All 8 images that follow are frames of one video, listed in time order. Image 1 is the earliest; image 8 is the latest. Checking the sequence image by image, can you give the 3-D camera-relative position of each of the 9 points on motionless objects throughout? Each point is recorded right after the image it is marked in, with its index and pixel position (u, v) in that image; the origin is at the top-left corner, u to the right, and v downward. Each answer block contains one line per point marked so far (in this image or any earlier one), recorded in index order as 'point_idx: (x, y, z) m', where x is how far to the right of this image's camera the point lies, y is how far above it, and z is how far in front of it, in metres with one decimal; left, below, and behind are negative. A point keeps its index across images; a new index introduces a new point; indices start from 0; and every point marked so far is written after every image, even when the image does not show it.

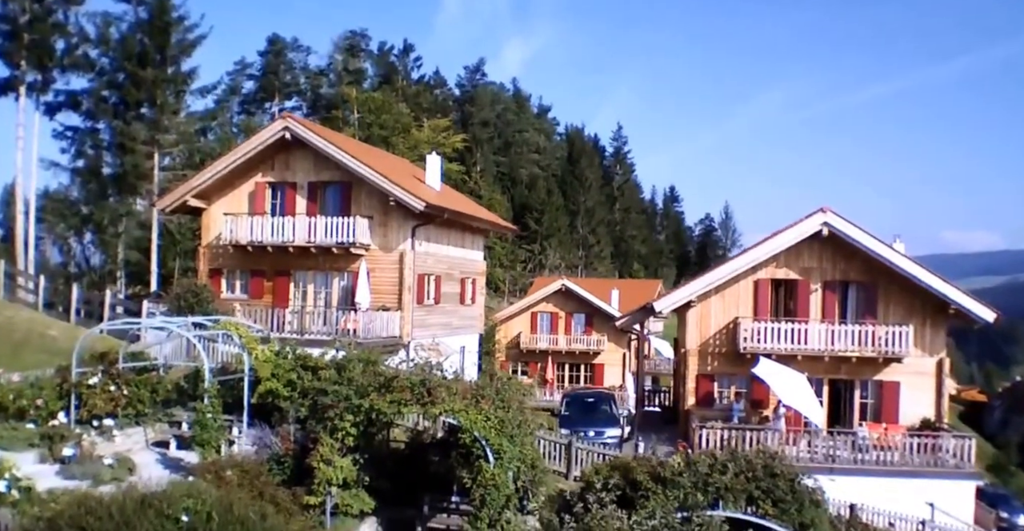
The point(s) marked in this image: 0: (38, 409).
0: (-9.1, -2.7, +17.0) m
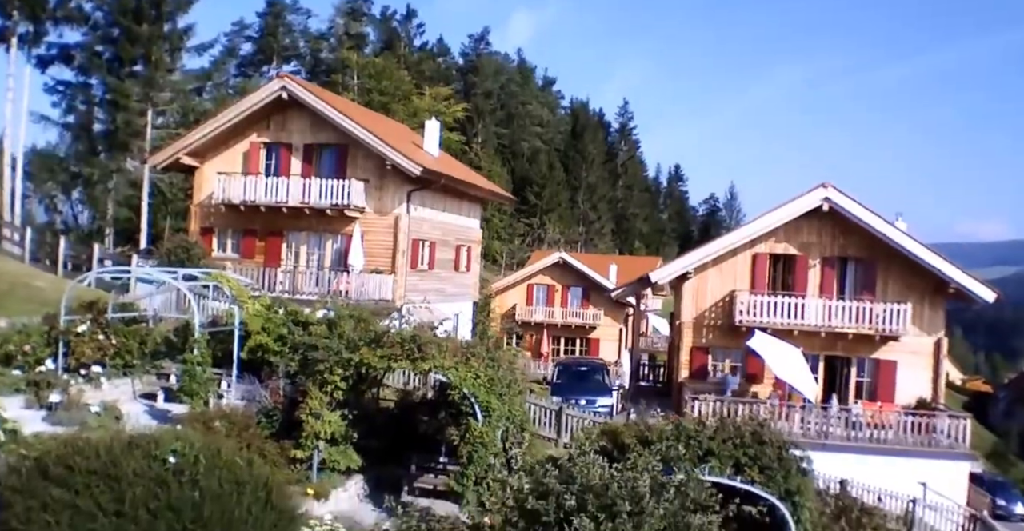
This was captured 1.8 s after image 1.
0: (-9.3, -1.7, +16.8) m
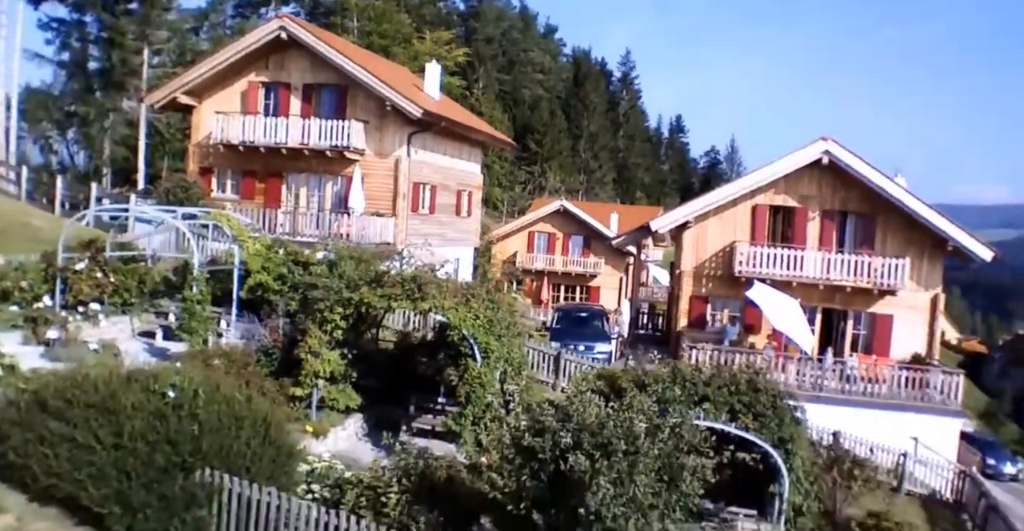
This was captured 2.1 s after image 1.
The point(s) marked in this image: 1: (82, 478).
0: (-9.3, -0.5, +16.7) m
1: (-5.4, -2.7, +11.0) m
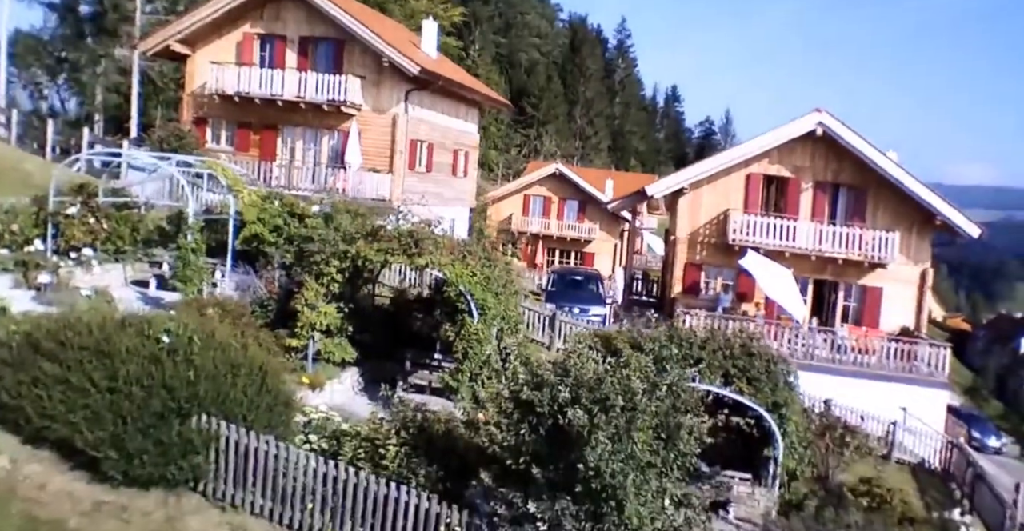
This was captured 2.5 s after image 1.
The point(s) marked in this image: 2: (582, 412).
0: (-9.3, +0.6, +16.4) m
1: (-5.4, -1.9, +10.9) m
2: (+0.9, -1.6, +9.4) m
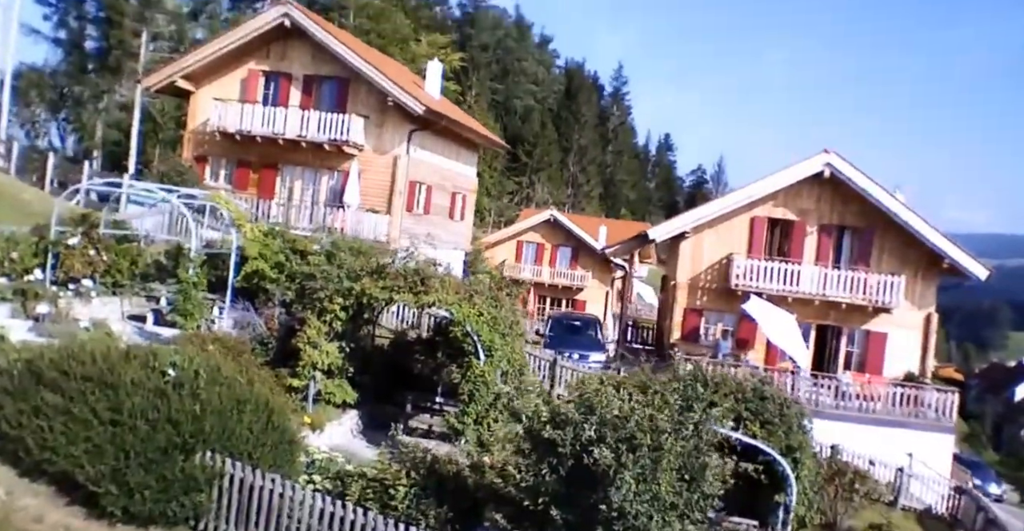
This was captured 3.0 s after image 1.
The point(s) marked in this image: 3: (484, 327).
0: (-9.2, 0.0, +16.2) m
1: (-5.2, -2.3, +10.6) m
2: (+1.0, -1.9, +9.2) m
3: (-0.4, -1.0, +14.8) m
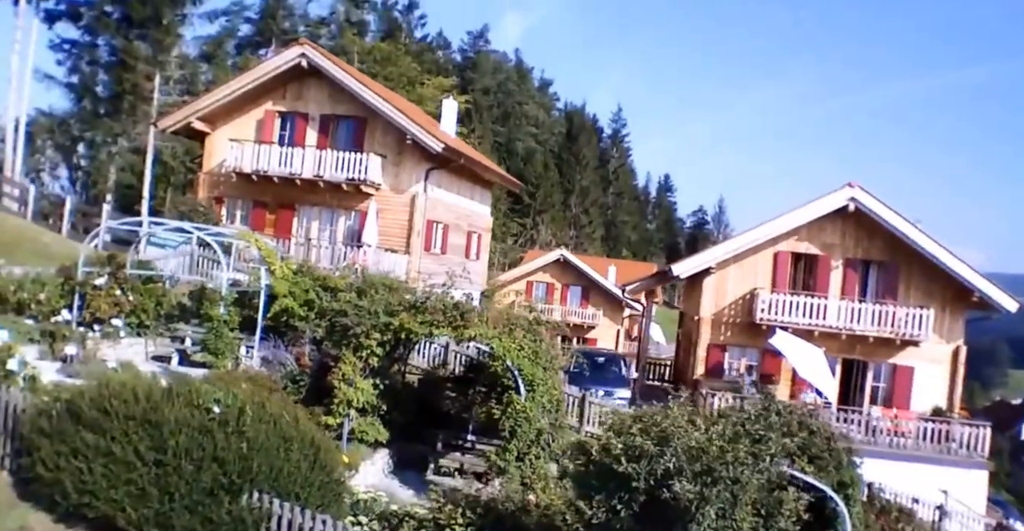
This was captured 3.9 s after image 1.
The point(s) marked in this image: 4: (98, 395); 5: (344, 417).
0: (-8.5, -0.7, +15.8) m
1: (-4.5, -2.7, +10.1) m
2: (+1.7, -2.2, +8.8) m
3: (+0.2, -1.6, +14.4) m
4: (-4.9, -1.6, +10.5) m
5: (-2.7, -2.5, +14.4) m
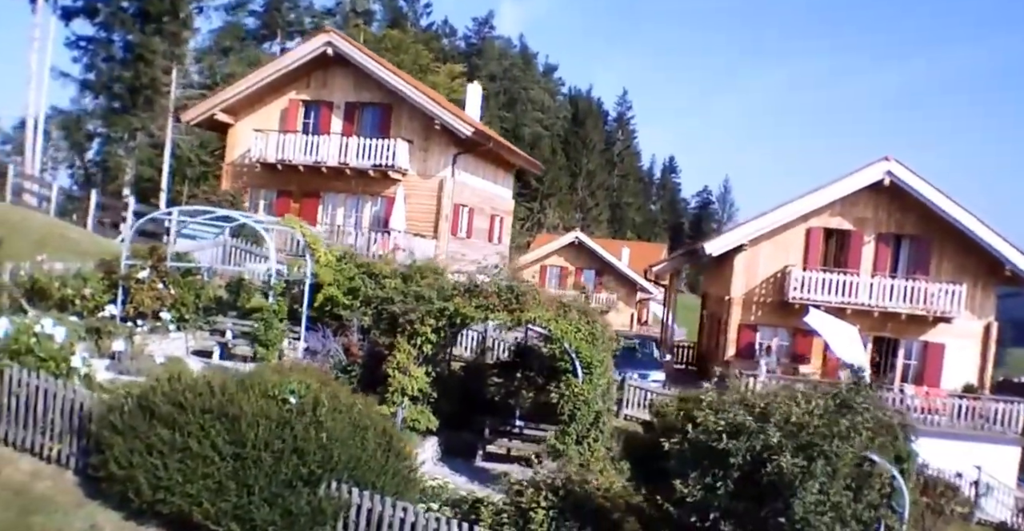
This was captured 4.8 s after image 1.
0: (-7.7, -0.6, +15.6) m
1: (-3.6, -2.6, +9.9) m
2: (+2.7, -1.9, +8.7) m
3: (+1.1, -1.3, +14.3) m
4: (-4.0, -1.5, +10.3) m
5: (-1.8, -2.2, +14.3) m
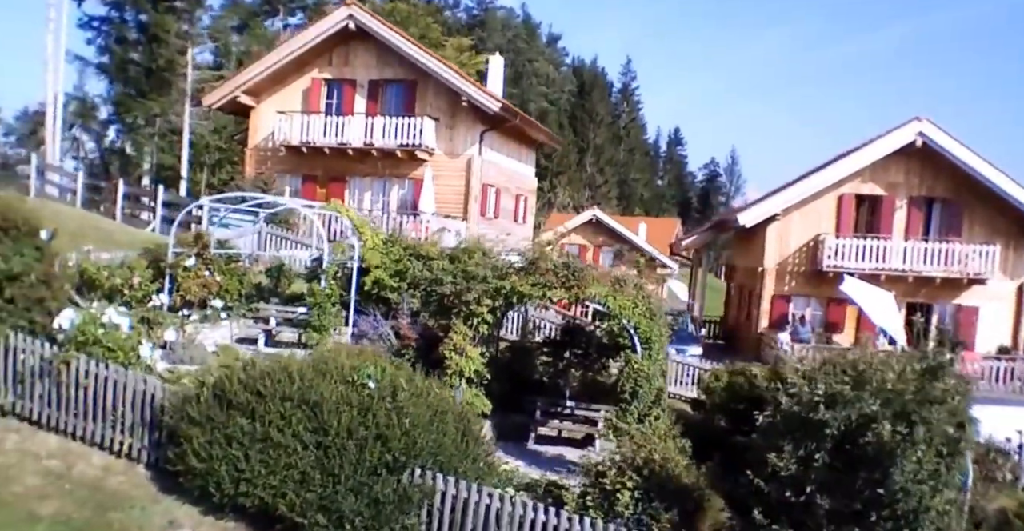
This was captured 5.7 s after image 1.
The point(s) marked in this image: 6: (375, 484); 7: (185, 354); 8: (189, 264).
0: (-6.8, -0.5, +15.3) m
1: (-2.6, -2.4, +9.8) m
2: (+3.7, -1.6, +8.5) m
3: (+2.0, -0.9, +14.1) m
4: (-3.1, -1.3, +10.1) m
5: (-0.9, -1.9, +14.1) m
6: (-1.5, -2.4, +9.7) m
7: (-4.8, -1.3, +13.2) m
8: (-5.8, 0.0, +15.7) m
